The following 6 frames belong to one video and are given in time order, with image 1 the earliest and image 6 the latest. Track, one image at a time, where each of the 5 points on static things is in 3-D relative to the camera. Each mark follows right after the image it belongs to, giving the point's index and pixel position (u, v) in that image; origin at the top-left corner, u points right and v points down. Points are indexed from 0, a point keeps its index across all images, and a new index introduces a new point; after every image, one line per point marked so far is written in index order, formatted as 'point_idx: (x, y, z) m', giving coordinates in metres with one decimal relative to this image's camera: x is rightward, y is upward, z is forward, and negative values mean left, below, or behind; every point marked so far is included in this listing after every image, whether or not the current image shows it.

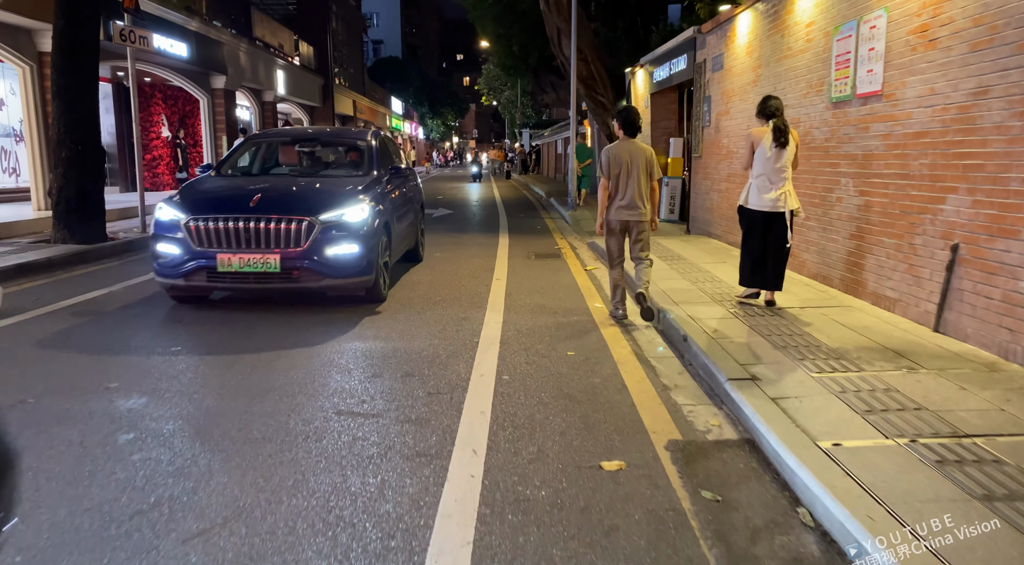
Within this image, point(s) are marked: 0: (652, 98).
0: (+3.1, +4.1, +16.9) m
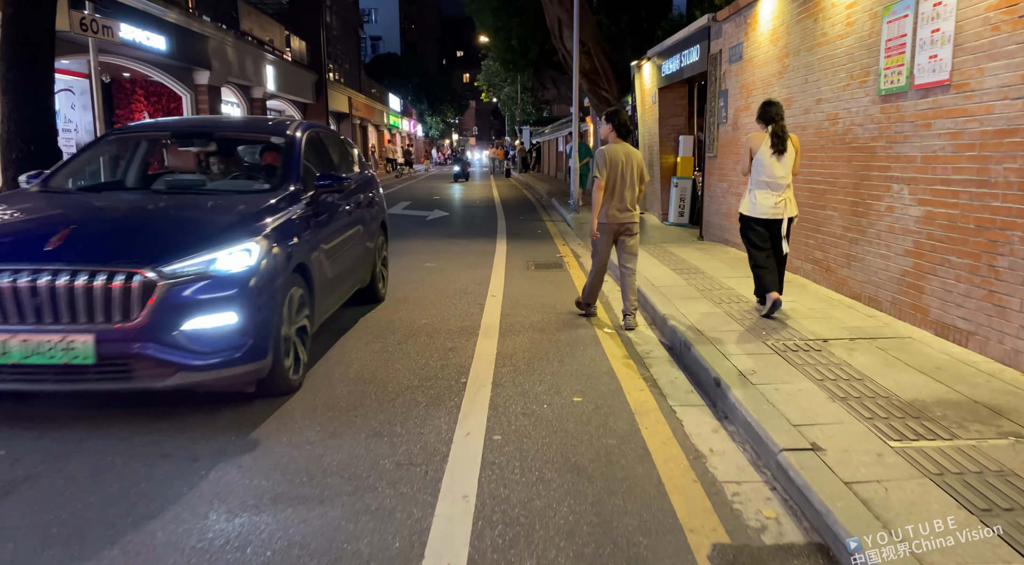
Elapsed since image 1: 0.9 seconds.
0: (+3.1, +4.0, +15.8) m
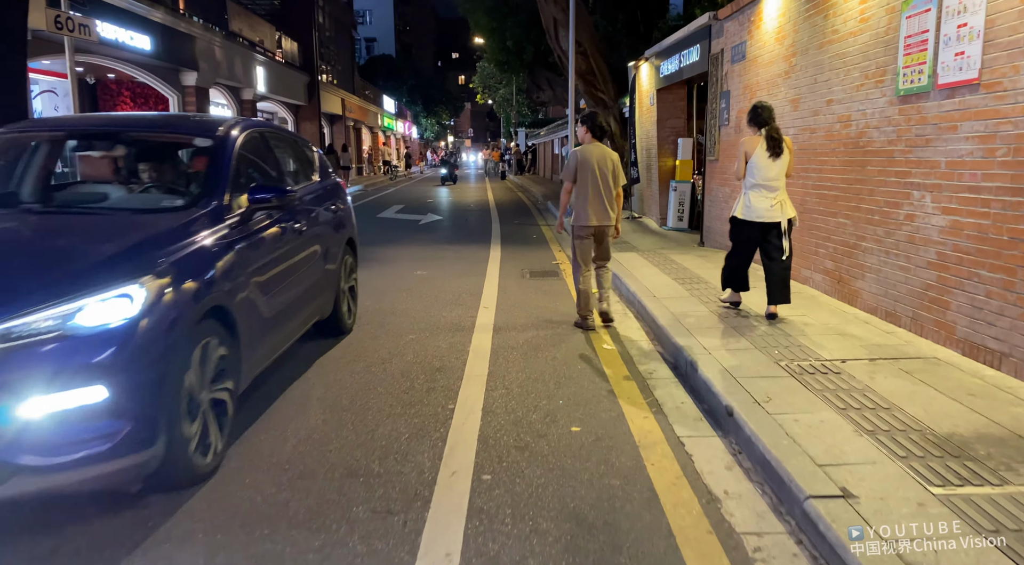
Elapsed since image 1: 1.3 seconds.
0: (+3.0, +3.8, +15.4) m
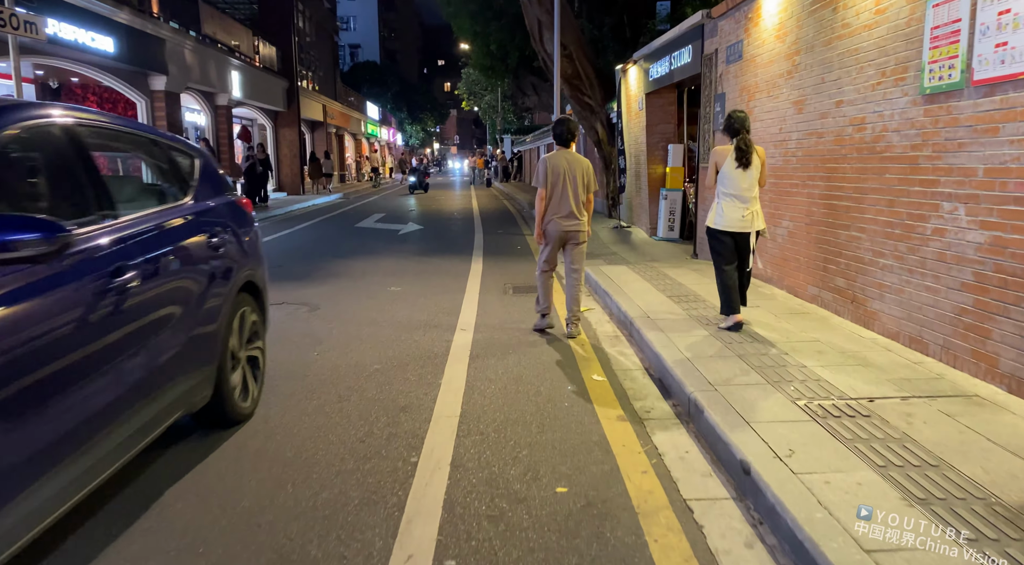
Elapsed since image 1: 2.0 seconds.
0: (+2.6, +3.6, +14.7) m
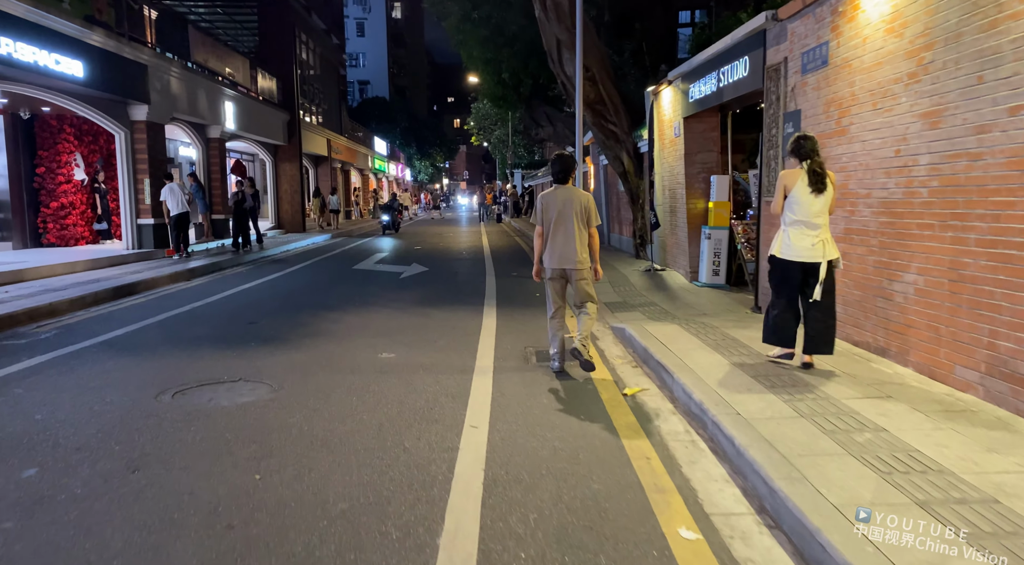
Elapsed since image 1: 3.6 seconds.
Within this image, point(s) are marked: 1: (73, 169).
0: (+2.9, +2.7, +12.8) m
1: (-11.2, +2.9, +19.4) m
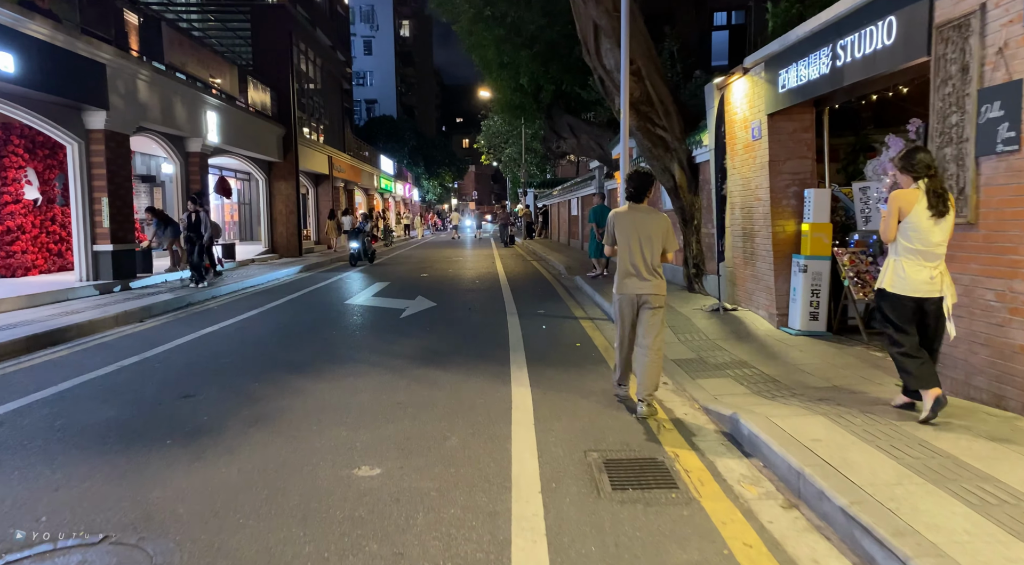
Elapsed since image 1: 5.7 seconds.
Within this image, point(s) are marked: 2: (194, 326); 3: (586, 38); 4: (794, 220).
0: (+3.3, +2.1, +9.8) m
1: (-10.7, +2.1, +16.6) m
2: (-4.8, -0.7, +11.4) m
3: (+1.3, +4.3, +13.3) m
4: (+3.7, +0.8, +9.8) m
